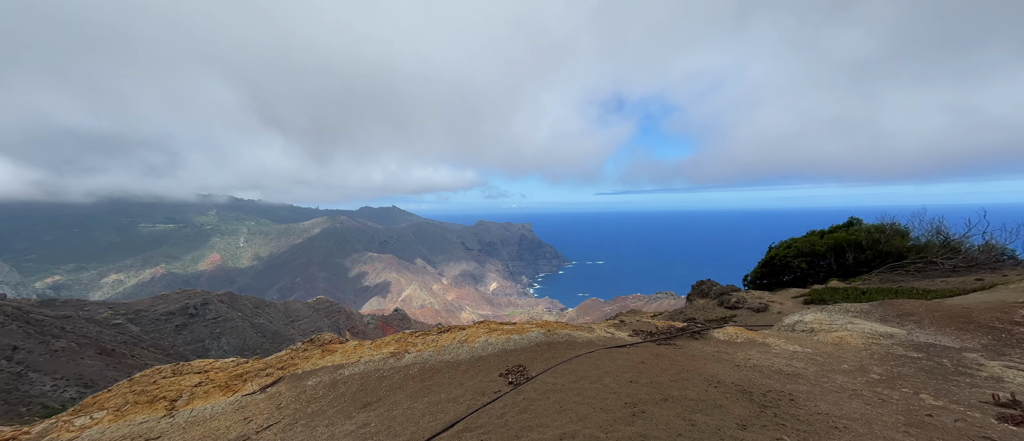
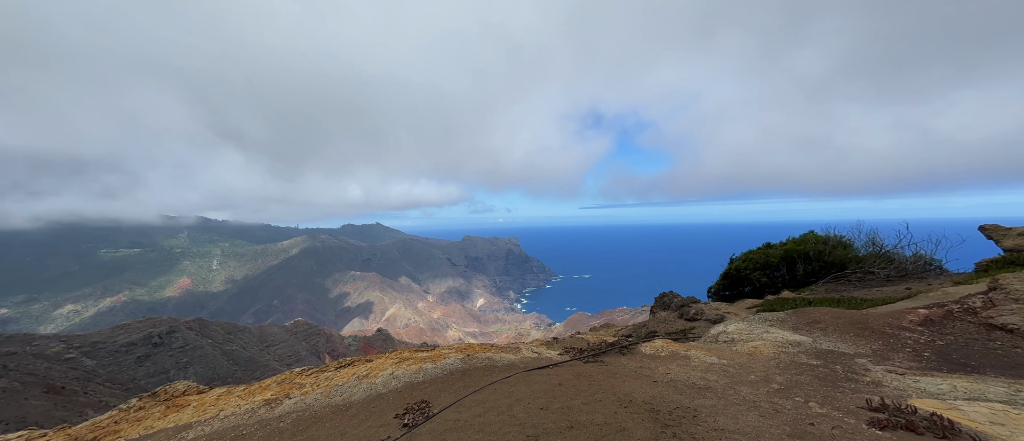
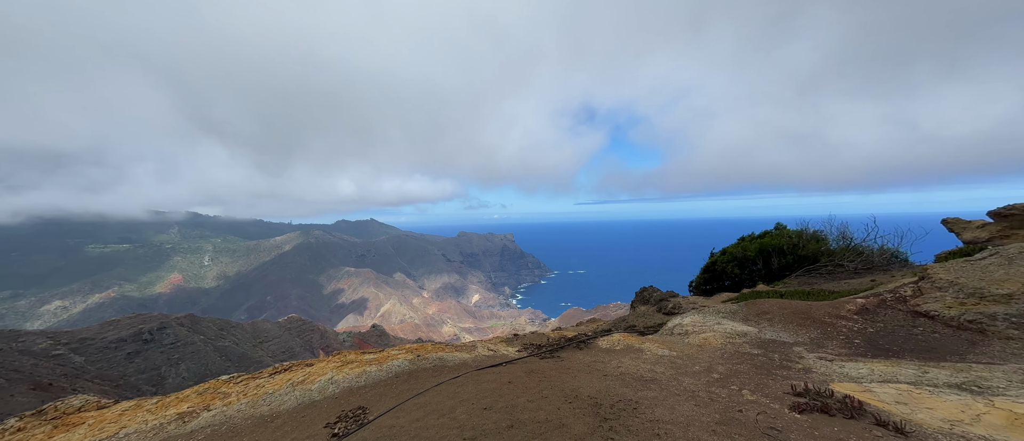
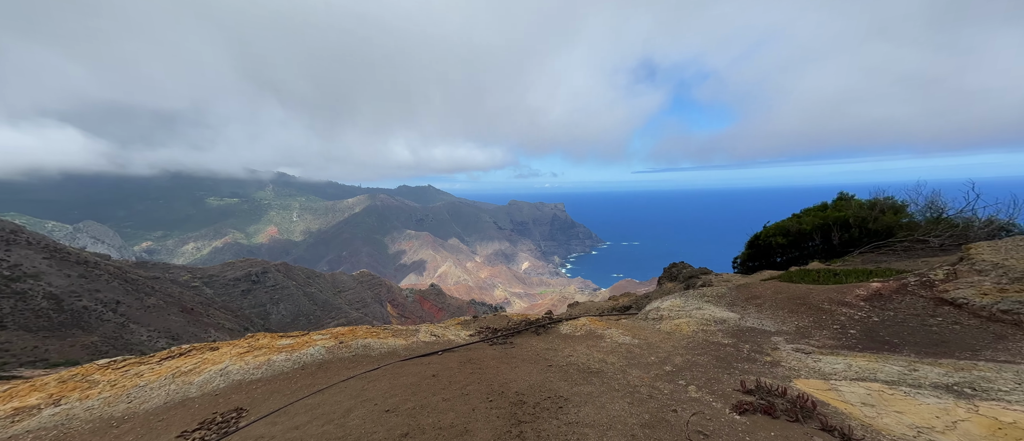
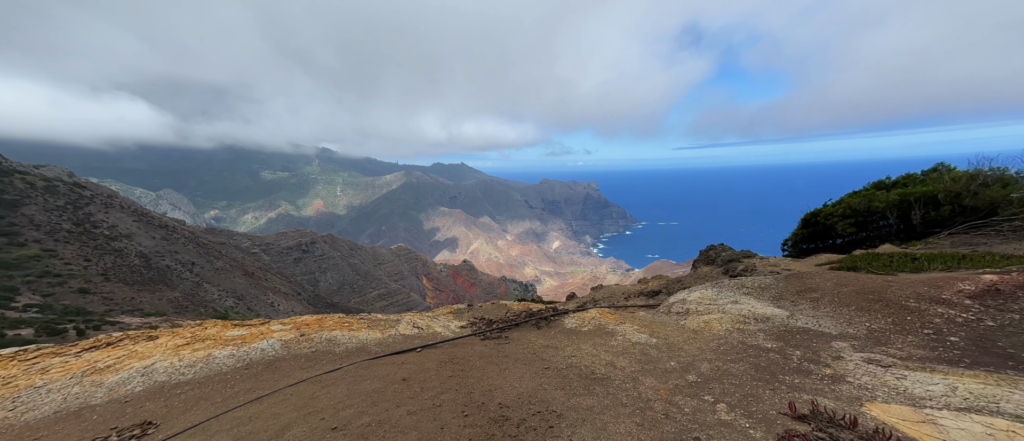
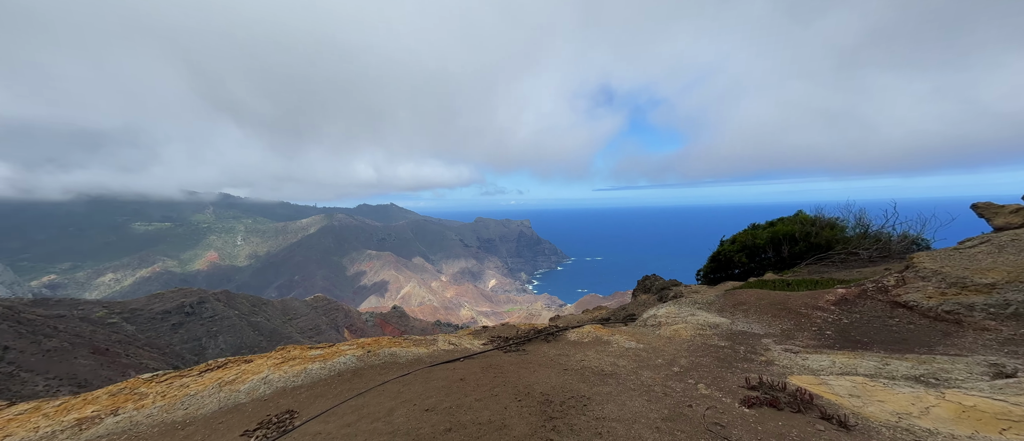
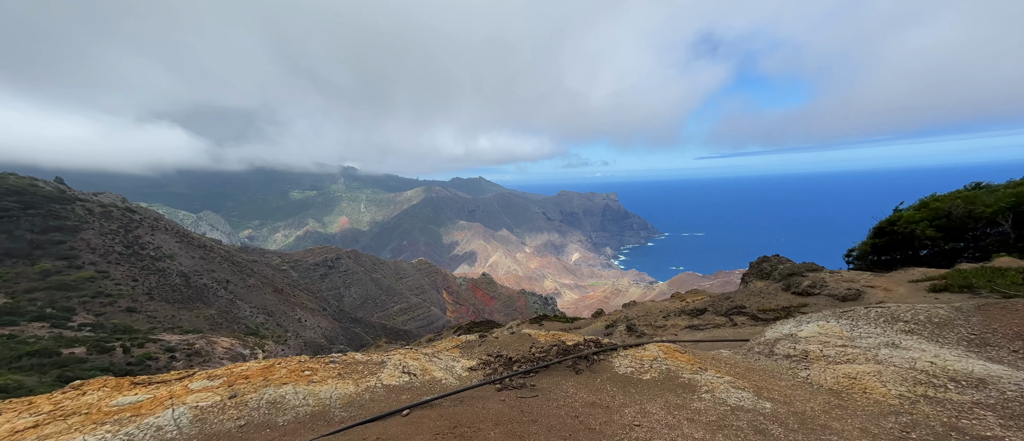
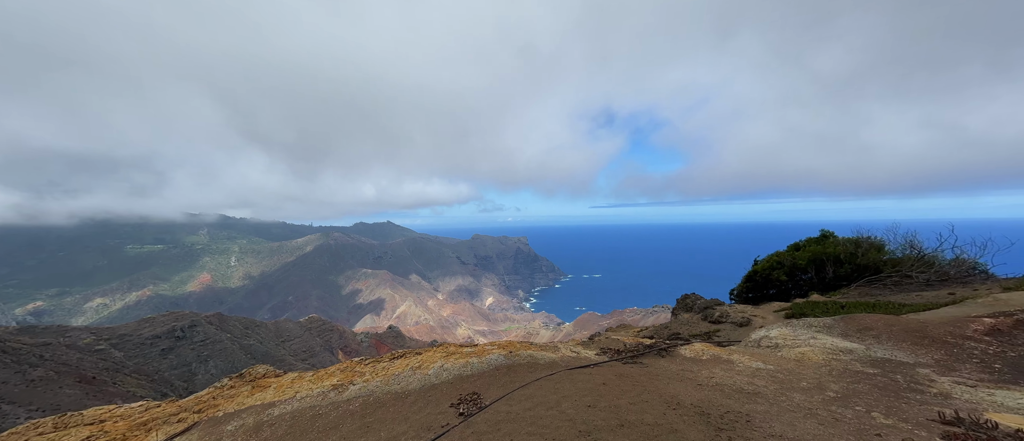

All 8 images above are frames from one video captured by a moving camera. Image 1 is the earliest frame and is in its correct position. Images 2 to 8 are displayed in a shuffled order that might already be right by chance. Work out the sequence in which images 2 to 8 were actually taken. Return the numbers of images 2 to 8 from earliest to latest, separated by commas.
8, 2, 3, 6, 4, 5, 7
